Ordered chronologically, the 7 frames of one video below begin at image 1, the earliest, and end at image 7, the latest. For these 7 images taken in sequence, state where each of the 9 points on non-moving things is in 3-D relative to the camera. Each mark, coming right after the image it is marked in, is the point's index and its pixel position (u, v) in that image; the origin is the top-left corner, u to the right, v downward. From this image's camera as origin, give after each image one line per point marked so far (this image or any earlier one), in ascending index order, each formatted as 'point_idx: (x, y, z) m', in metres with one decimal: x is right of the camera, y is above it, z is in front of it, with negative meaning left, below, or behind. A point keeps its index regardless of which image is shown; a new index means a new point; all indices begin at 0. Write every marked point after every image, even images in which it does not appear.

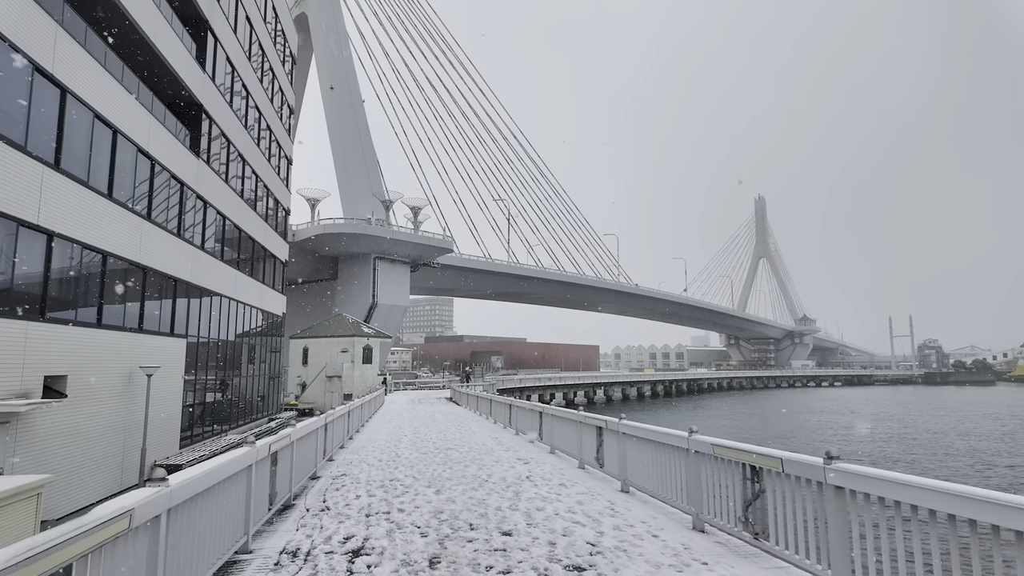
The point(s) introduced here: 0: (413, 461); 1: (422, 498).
0: (-1.5, -2.6, +8.8) m
1: (-0.9, -2.2, +6.2) m
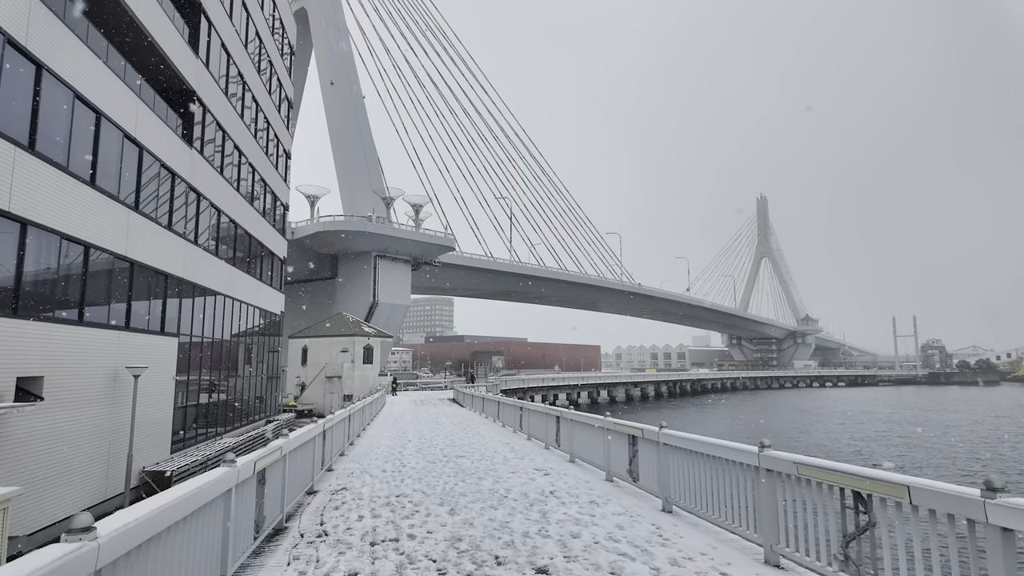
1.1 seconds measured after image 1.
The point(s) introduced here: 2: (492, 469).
0: (-1.2, -2.5, +8.0) m
1: (-0.7, -2.1, +5.4) m
2: (-0.3, -2.5, +8.4) m
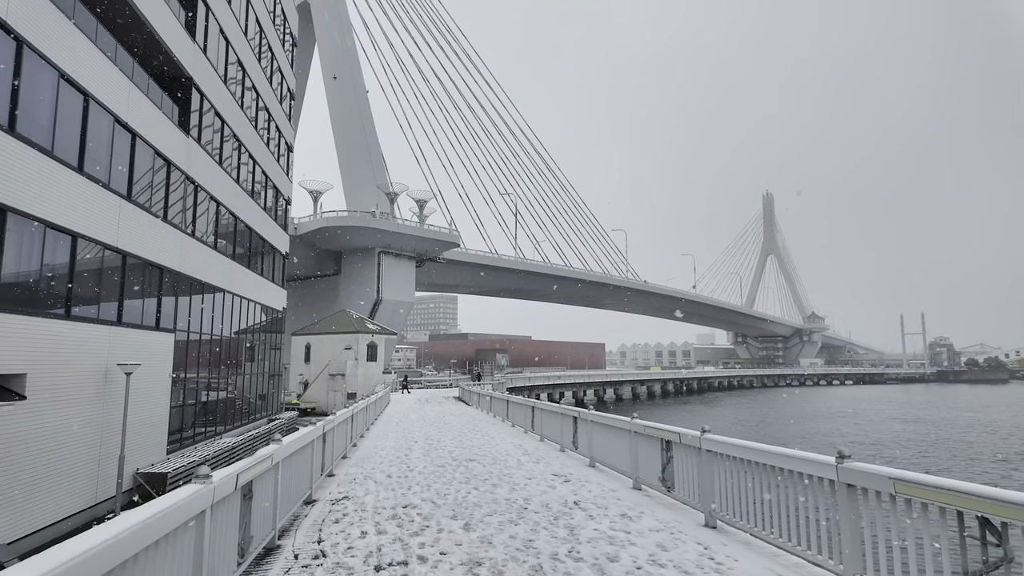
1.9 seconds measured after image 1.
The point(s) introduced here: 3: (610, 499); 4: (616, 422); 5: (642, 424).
0: (-1.0, -2.3, +7.3) m
1: (-0.5, -2.0, +4.7) m
2: (-0.1, -2.4, +7.7) m
3: (+1.0, -2.1, +6.1) m
4: (+1.3, -1.7, +7.5) m
5: (+1.4, -1.5, +6.7) m
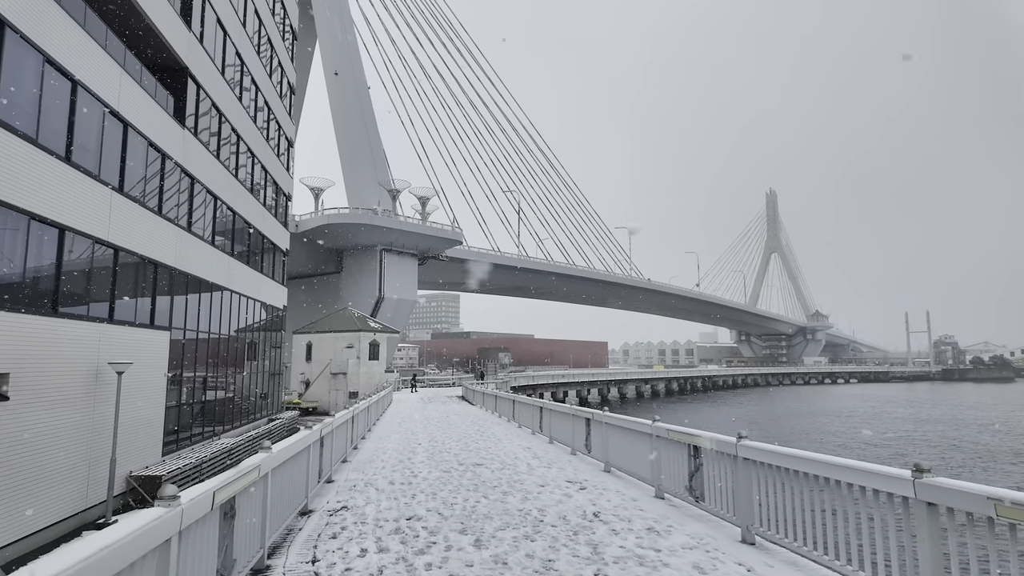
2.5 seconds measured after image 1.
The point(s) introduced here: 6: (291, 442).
0: (-0.9, -2.2, +6.8) m
1: (-0.4, -1.9, +4.2) m
2: (+0.1, -2.3, +7.2) m
3: (+1.1, -2.1, +5.6) m
4: (+1.4, -1.6, +7.0) m
5: (+1.6, -1.4, +6.1) m
6: (-1.9, -1.3, +5.2) m
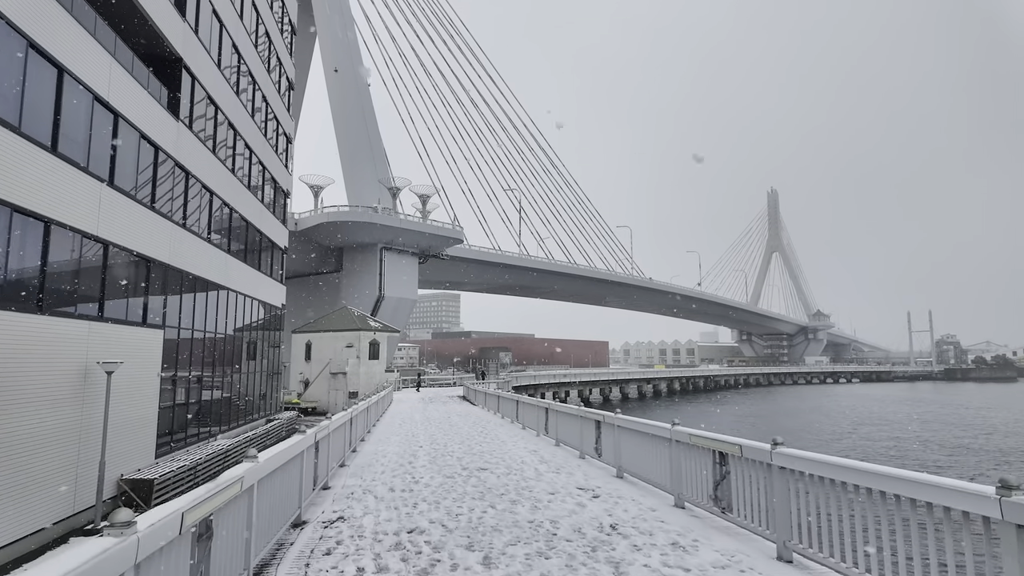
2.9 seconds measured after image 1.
0: (-0.8, -2.2, +6.4) m
1: (-0.3, -1.8, +3.8) m
2: (+0.1, -2.2, +6.8) m
3: (+1.2, -2.0, +5.1) m
4: (+1.5, -1.5, +6.6) m
5: (+1.7, -1.4, +5.7) m
6: (-1.8, -1.3, +4.8) m
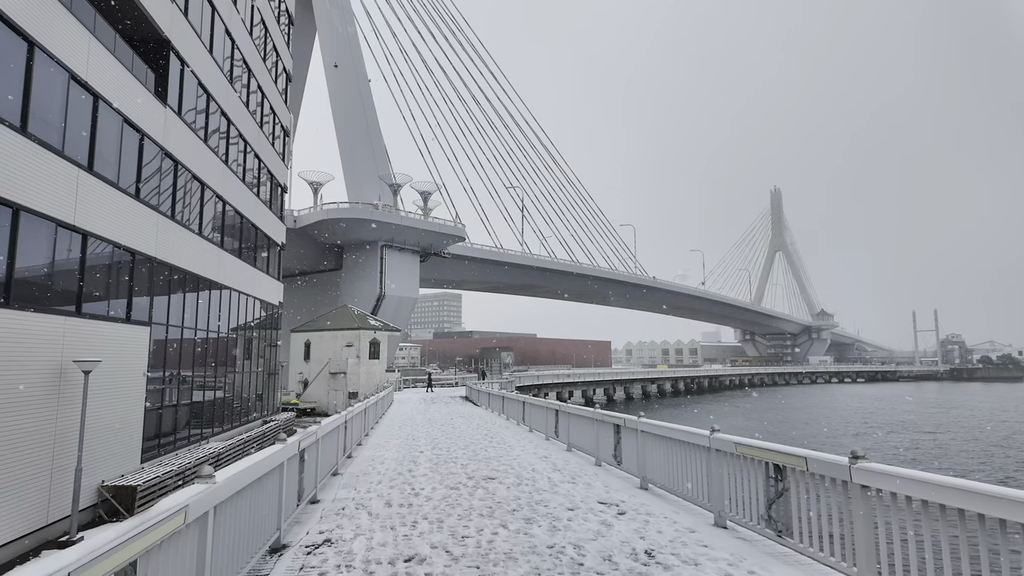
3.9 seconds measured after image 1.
0: (-0.7, -2.1, +5.6) m
1: (-0.2, -1.7, +3.0) m
2: (+0.3, -2.1, +6.0) m
3: (+1.3, -1.9, +4.3) m
4: (+1.6, -1.4, +5.8) m
5: (+1.8, -1.3, +4.9) m
6: (-1.7, -1.2, +4.0) m
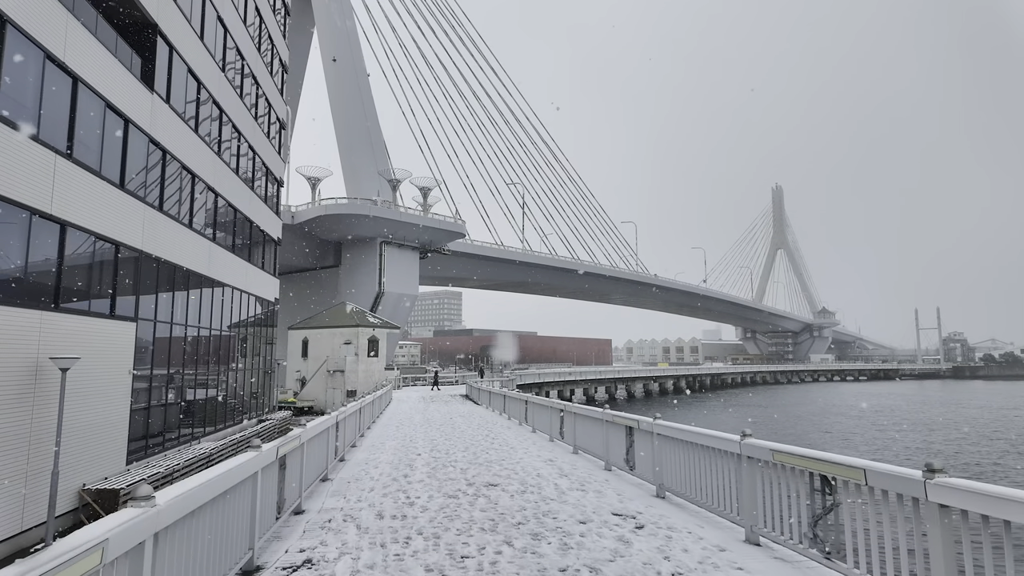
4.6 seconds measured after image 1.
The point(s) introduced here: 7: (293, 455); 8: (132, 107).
0: (-0.6, -2.0, +5.0) m
1: (-0.1, -1.6, +2.4) m
2: (+0.3, -2.0, +5.4) m
3: (+1.4, -1.8, +3.8) m
4: (+1.7, -1.3, +5.2) m
5: (+1.8, -1.2, +4.3) m
6: (-1.7, -1.1, +3.4) m
7: (-2.0, -1.5, +5.4) m
8: (-8.1, +3.9, +12.7) m
